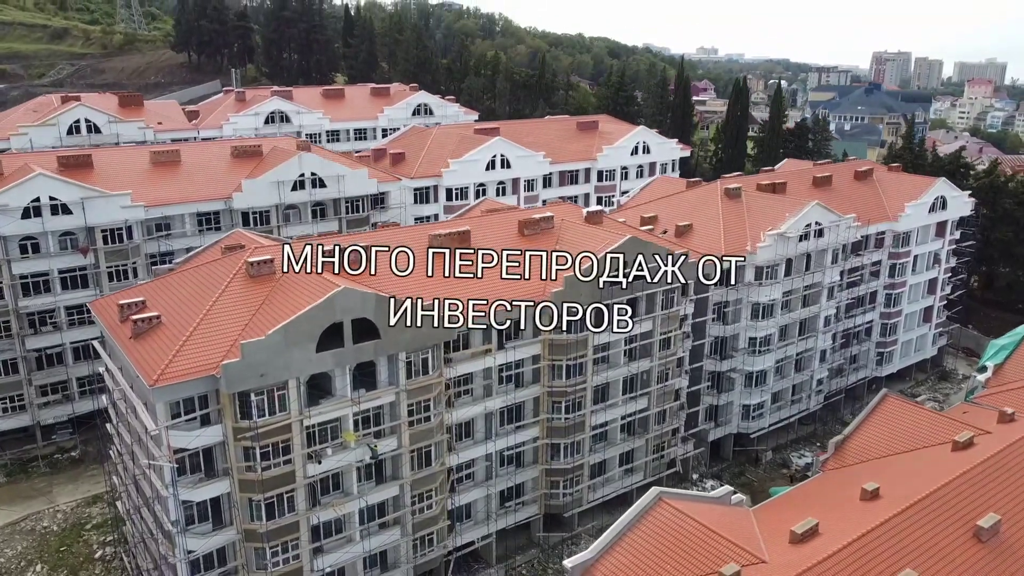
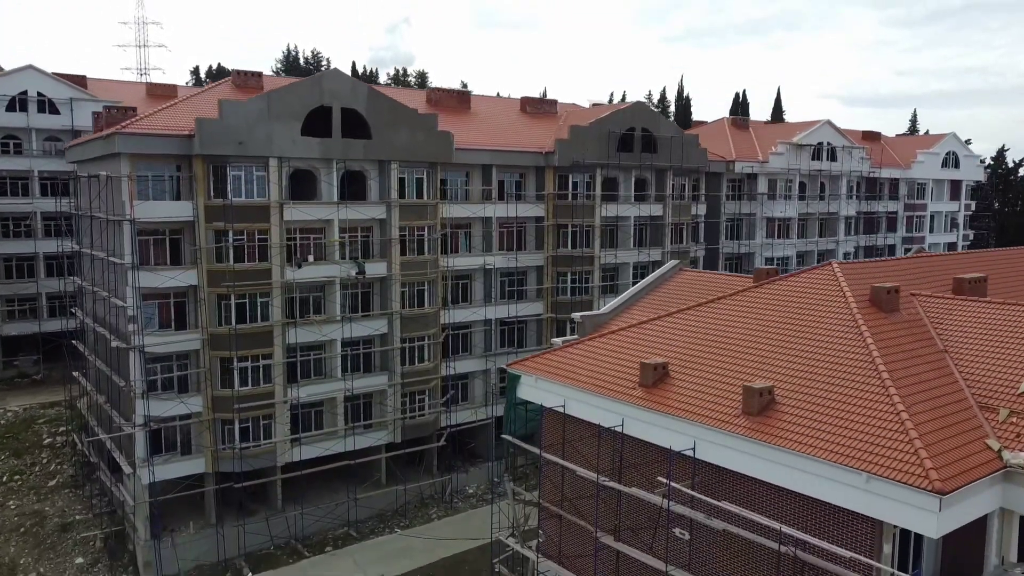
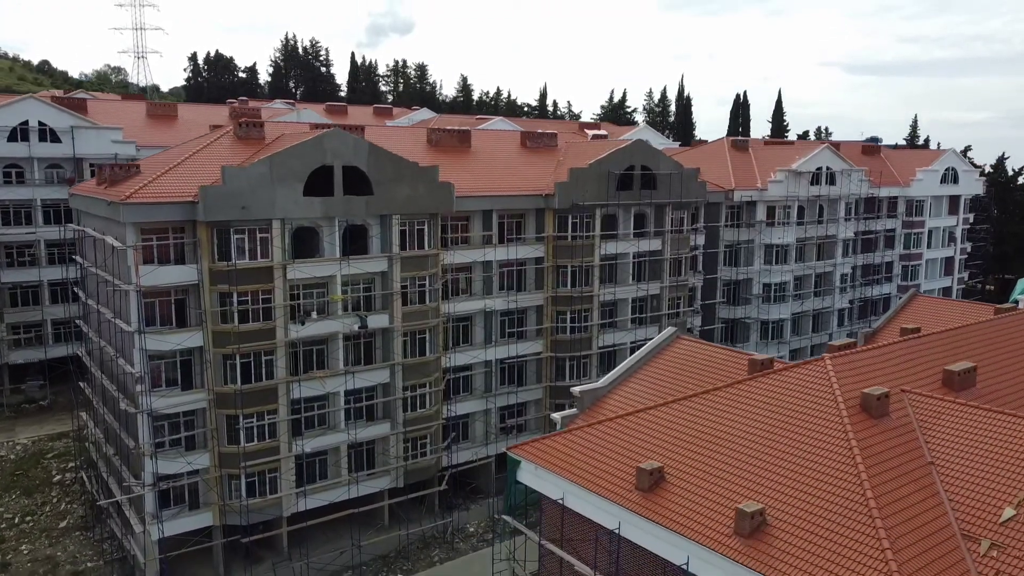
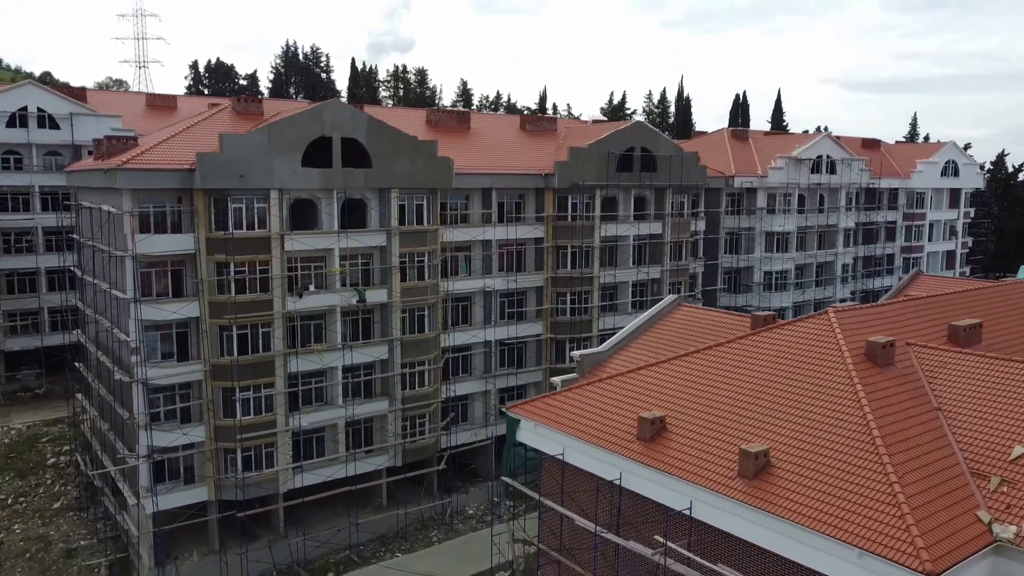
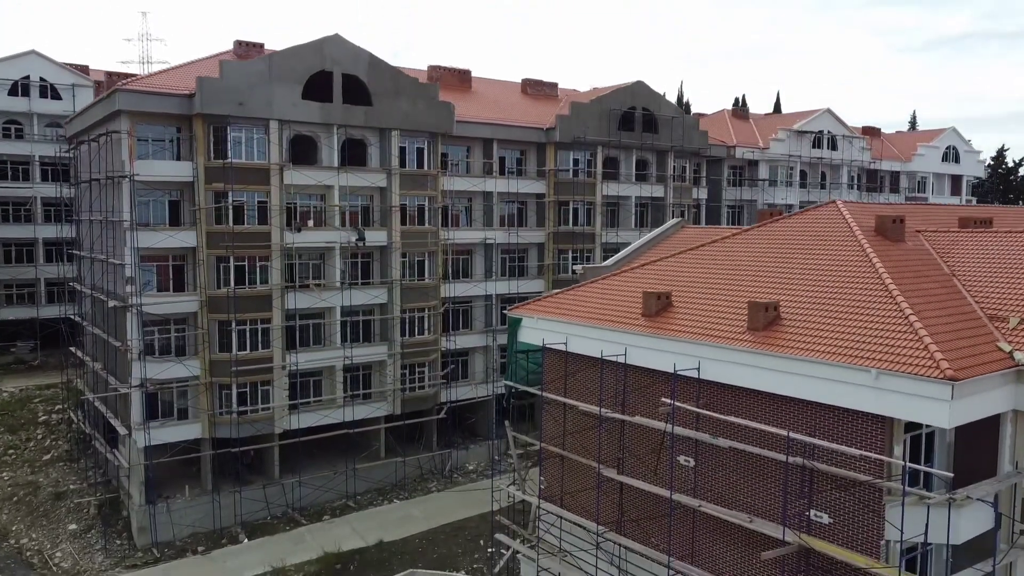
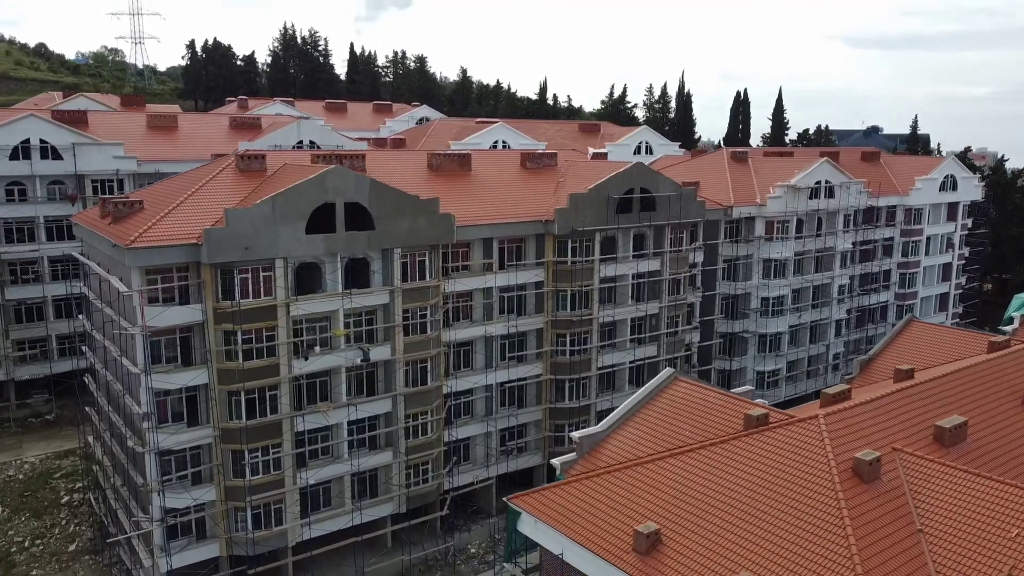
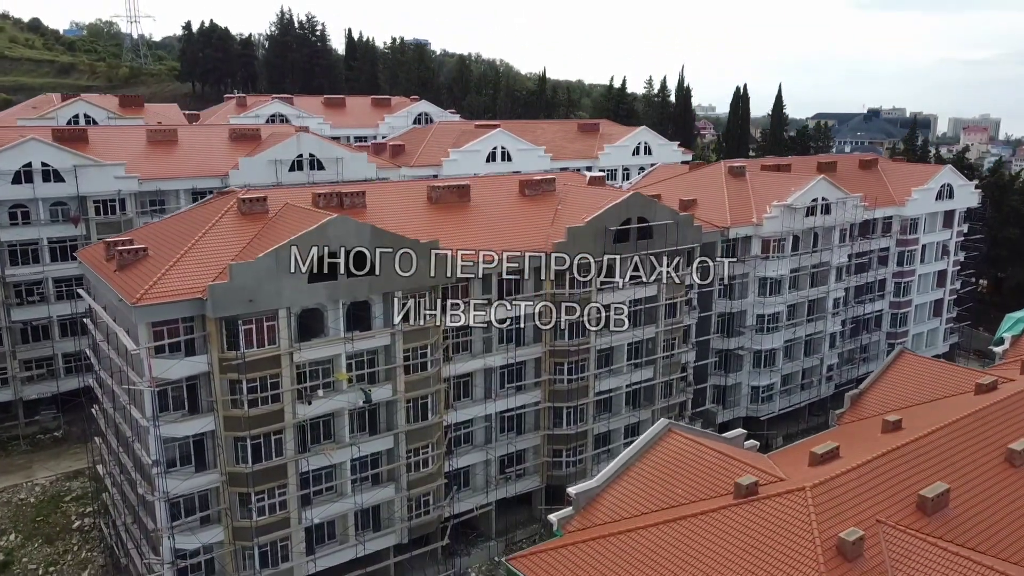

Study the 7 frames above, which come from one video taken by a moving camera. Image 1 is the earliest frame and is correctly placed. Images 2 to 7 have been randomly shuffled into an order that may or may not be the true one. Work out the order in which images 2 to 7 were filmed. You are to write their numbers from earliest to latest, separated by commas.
7, 6, 3, 4, 2, 5
